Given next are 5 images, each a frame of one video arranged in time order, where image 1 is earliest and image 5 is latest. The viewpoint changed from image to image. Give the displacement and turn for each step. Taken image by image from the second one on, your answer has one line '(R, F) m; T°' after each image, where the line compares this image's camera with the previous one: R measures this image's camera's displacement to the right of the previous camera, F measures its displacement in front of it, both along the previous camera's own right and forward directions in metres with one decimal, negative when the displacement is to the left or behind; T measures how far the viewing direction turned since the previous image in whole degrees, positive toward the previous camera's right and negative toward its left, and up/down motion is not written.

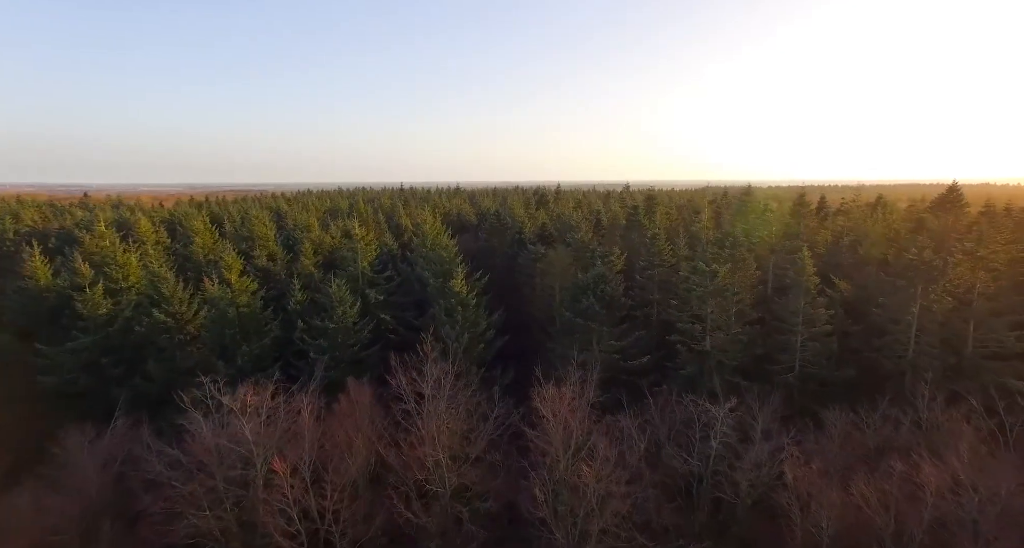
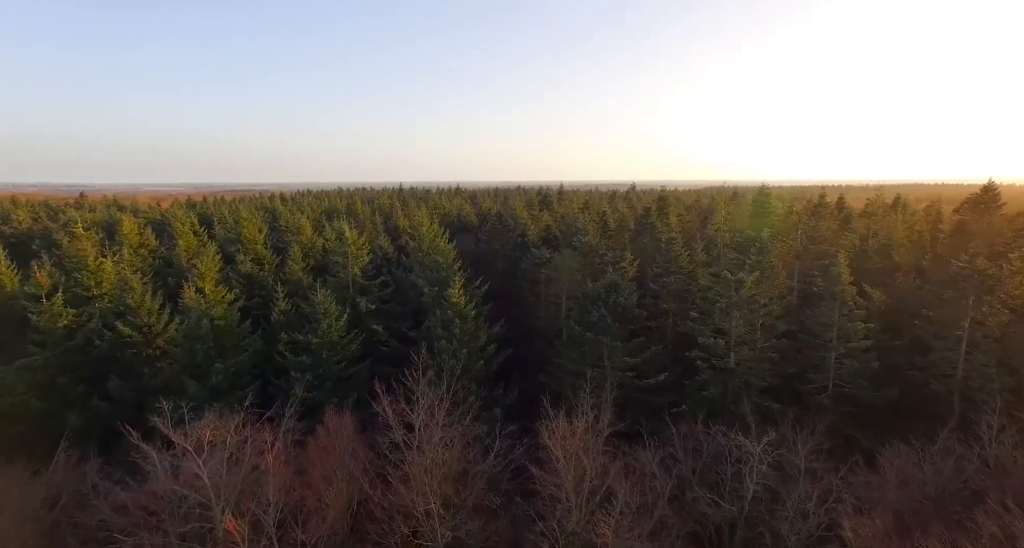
(-0.1, +2.9) m; 0°
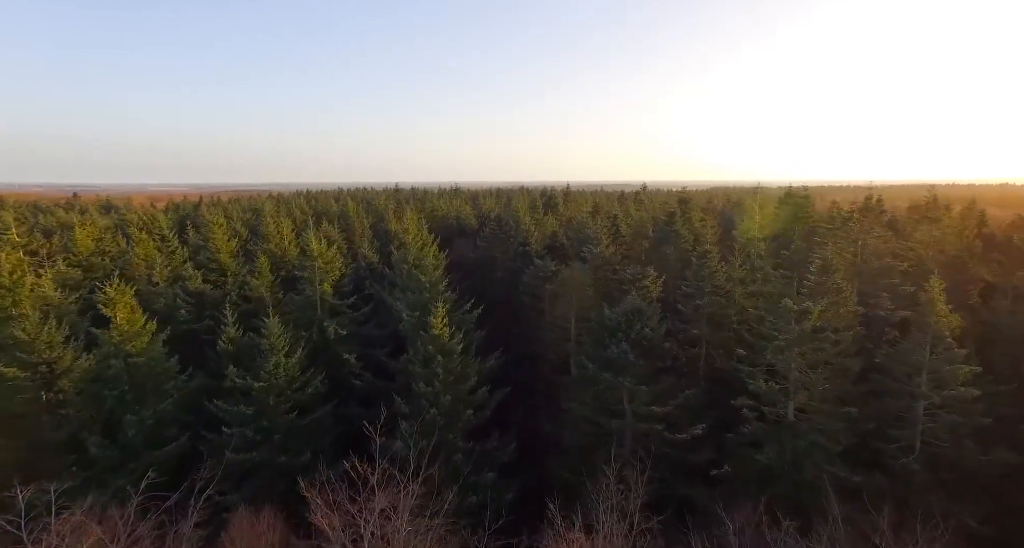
(+0.2, +5.9) m; 0°
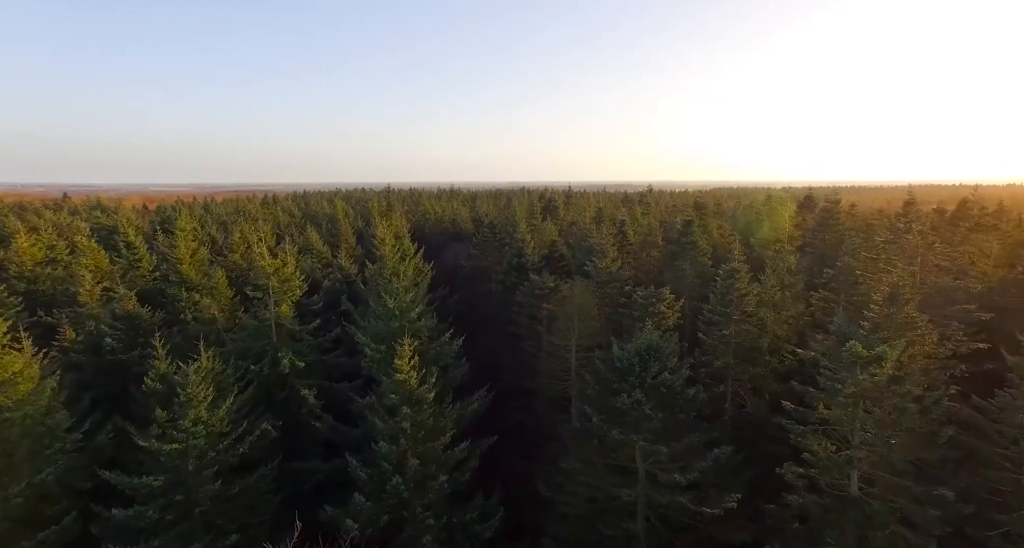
(+0.6, +4.7) m; 0°
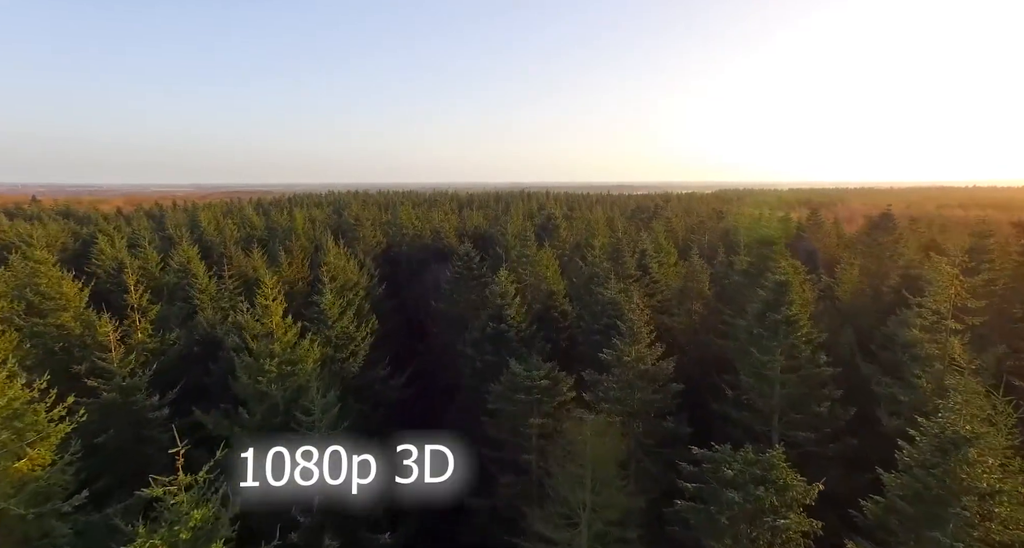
(+1.3, +12.8) m; 0°
